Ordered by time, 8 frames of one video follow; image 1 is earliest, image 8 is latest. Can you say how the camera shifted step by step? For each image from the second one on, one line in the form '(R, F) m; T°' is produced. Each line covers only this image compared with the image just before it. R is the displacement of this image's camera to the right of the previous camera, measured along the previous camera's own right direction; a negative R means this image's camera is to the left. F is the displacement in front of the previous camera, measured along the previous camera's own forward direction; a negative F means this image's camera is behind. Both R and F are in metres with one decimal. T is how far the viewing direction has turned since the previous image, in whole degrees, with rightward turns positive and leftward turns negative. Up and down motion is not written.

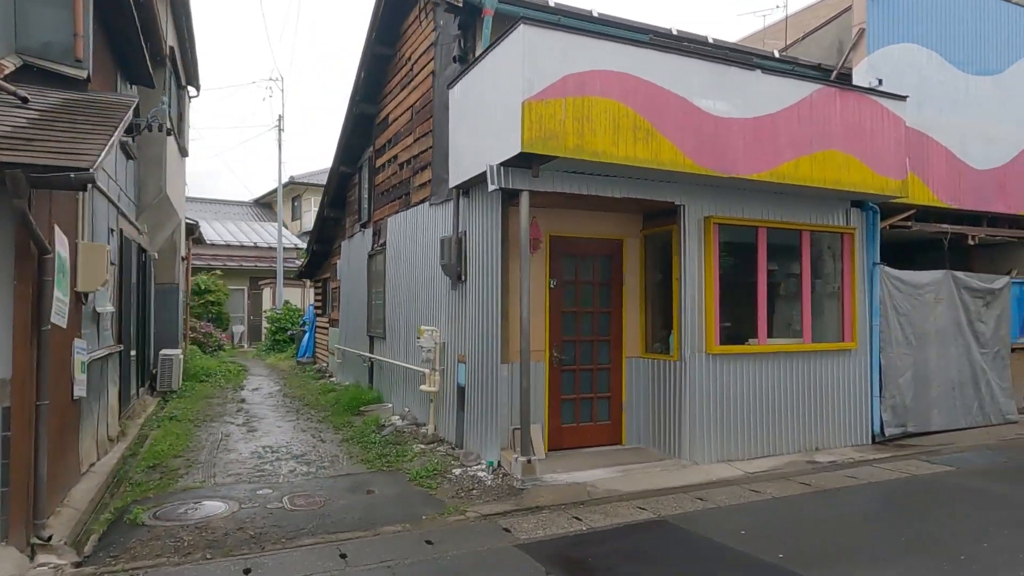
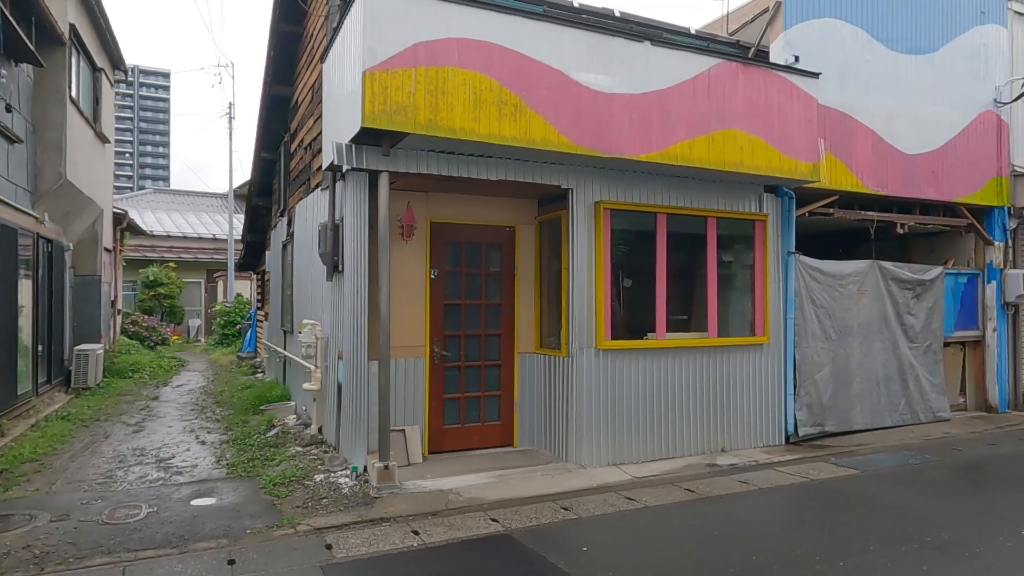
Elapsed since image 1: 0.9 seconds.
(+1.2, +0.5) m; +1°
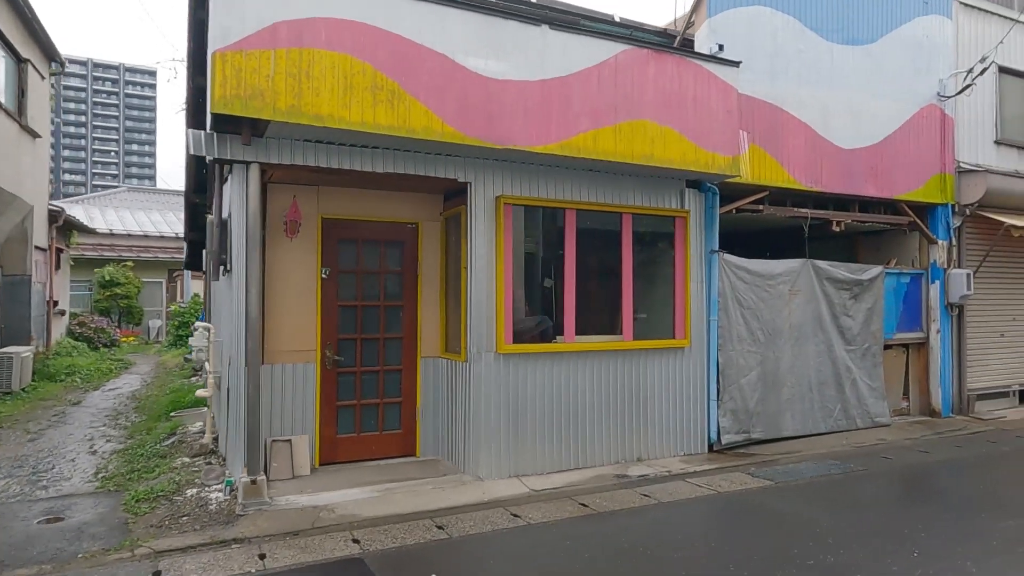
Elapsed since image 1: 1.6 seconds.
(+0.9, +0.4) m; +1°
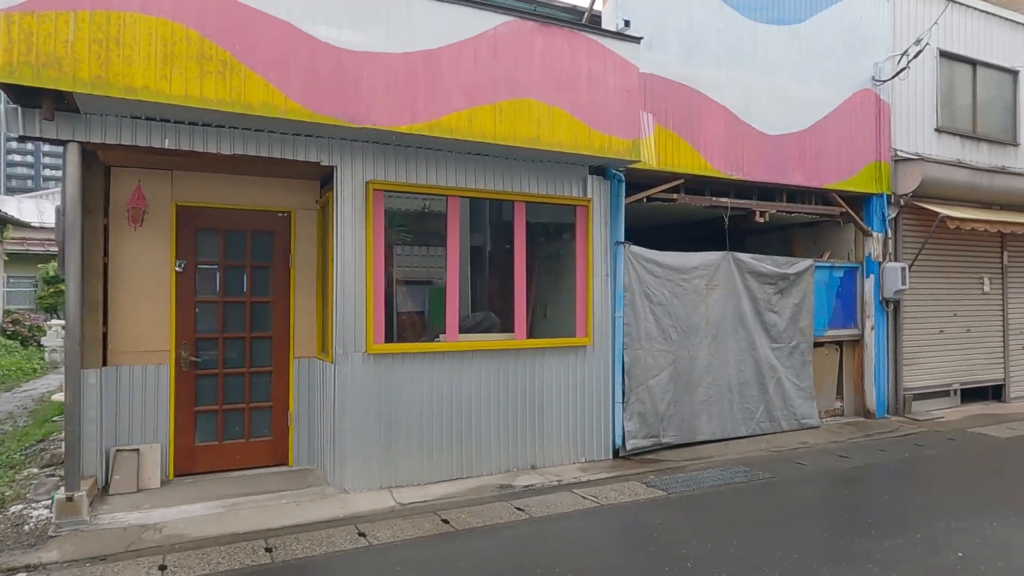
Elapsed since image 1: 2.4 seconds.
(+1.0, +0.5) m; +1°
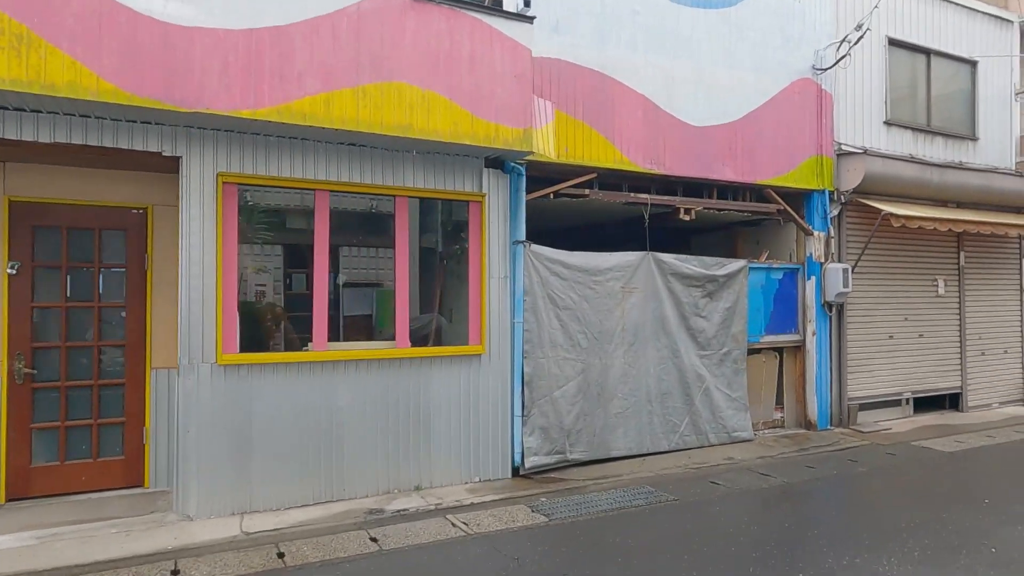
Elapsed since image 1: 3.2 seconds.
(+1.0, +0.6) m; 0°
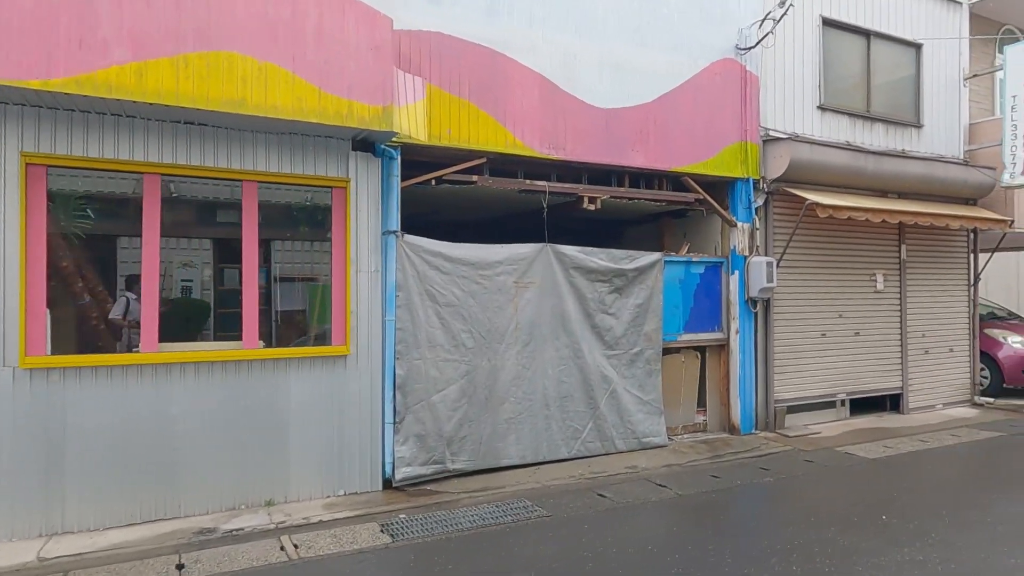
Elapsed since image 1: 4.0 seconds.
(+1.1, +0.5) m; 0°
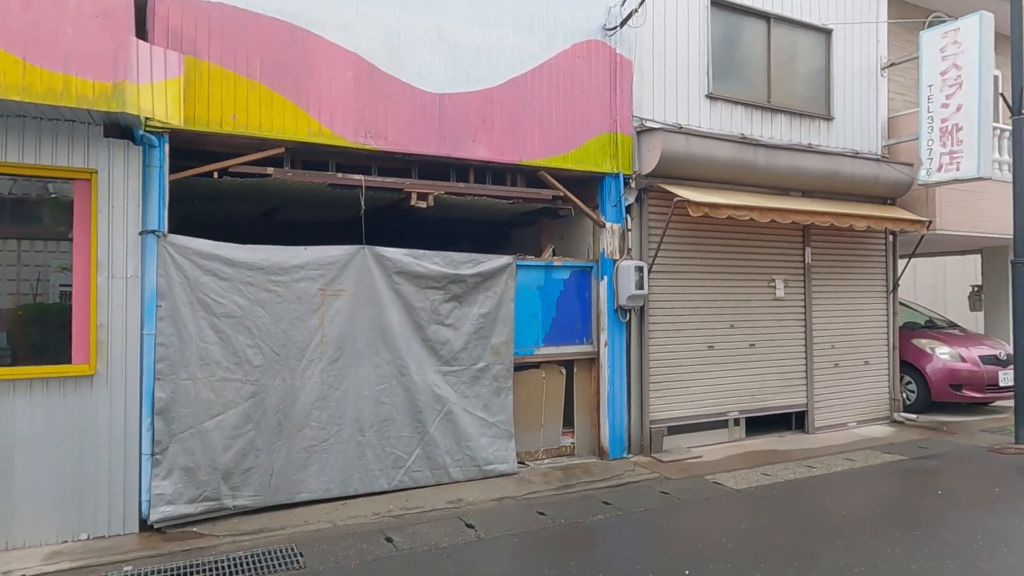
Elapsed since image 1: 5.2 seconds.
(+1.6, +0.8) m; 0°
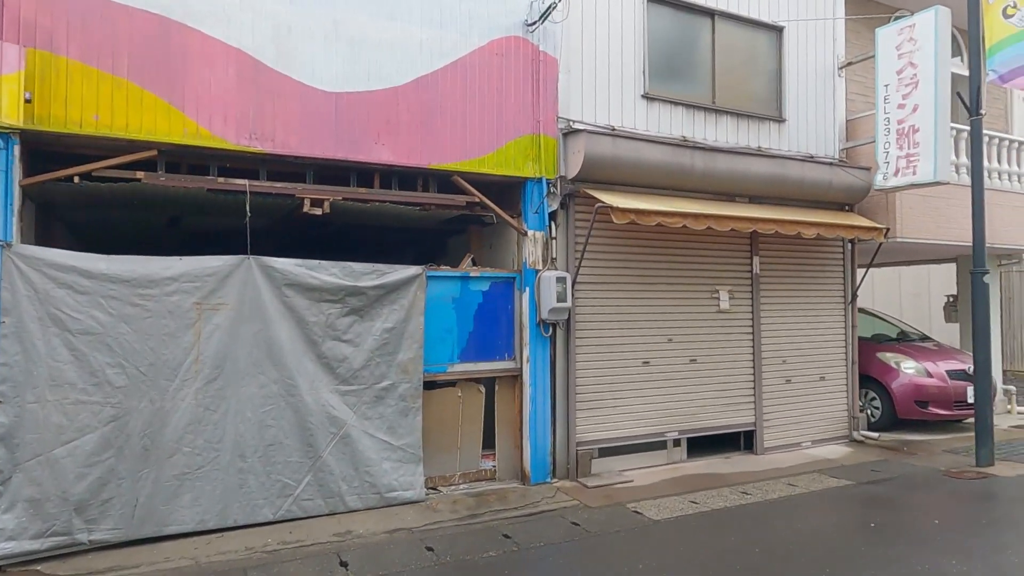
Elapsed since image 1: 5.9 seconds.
(+0.9, +0.5) m; -1°
